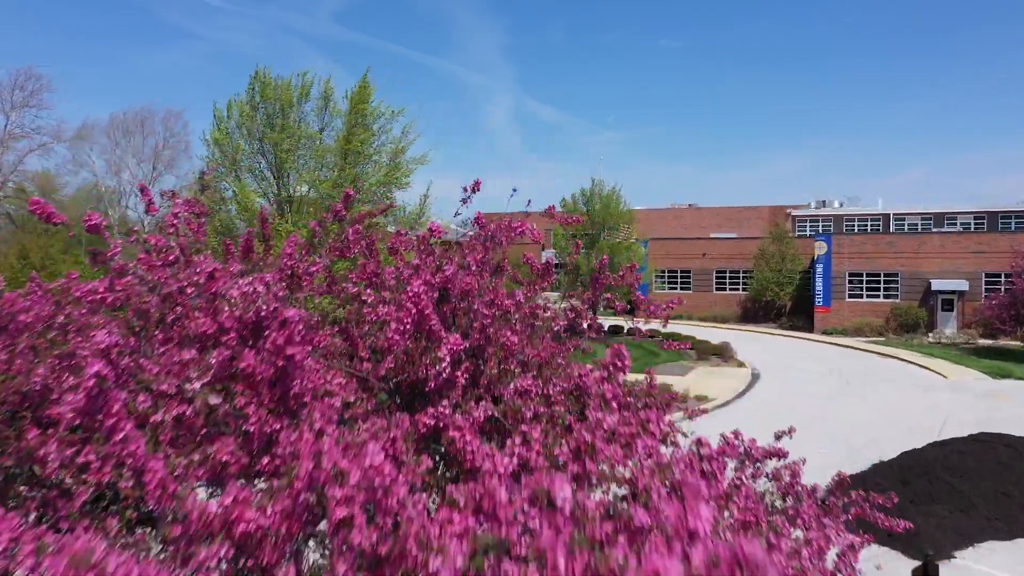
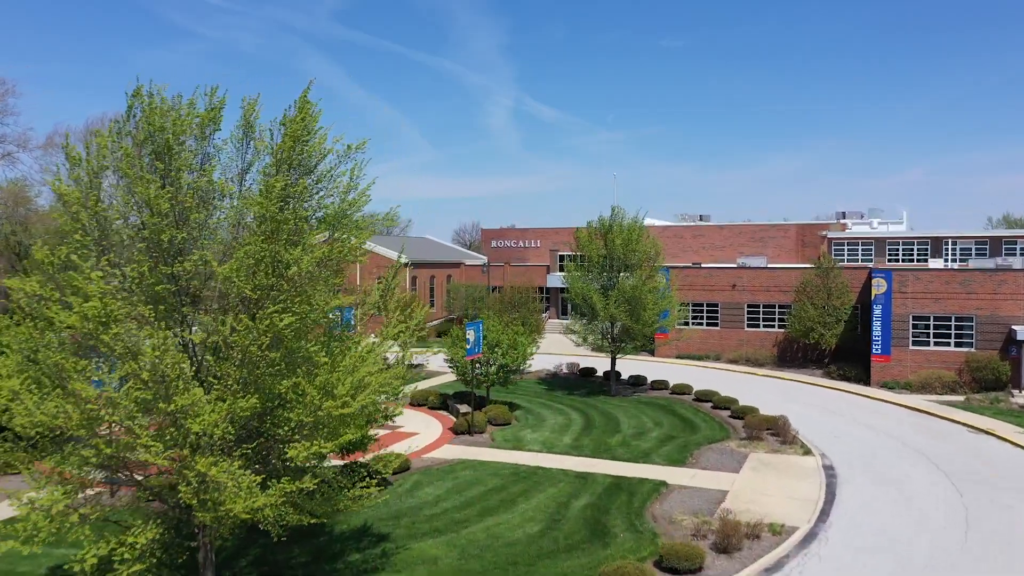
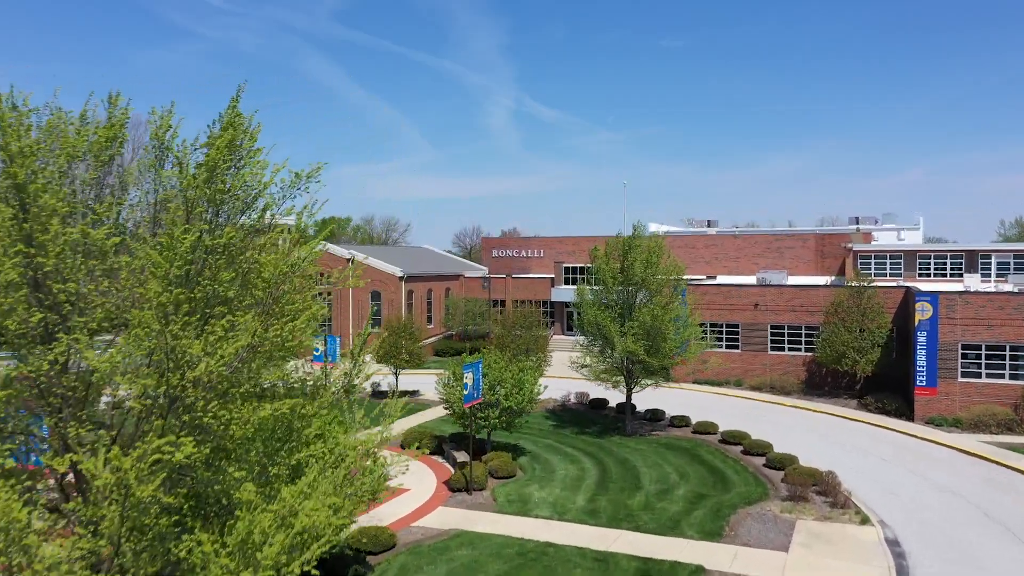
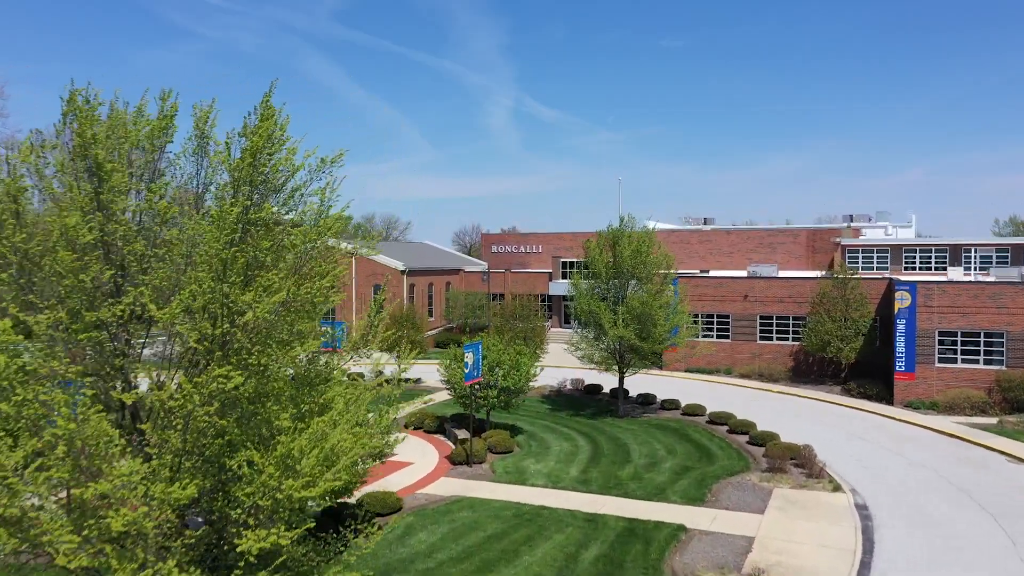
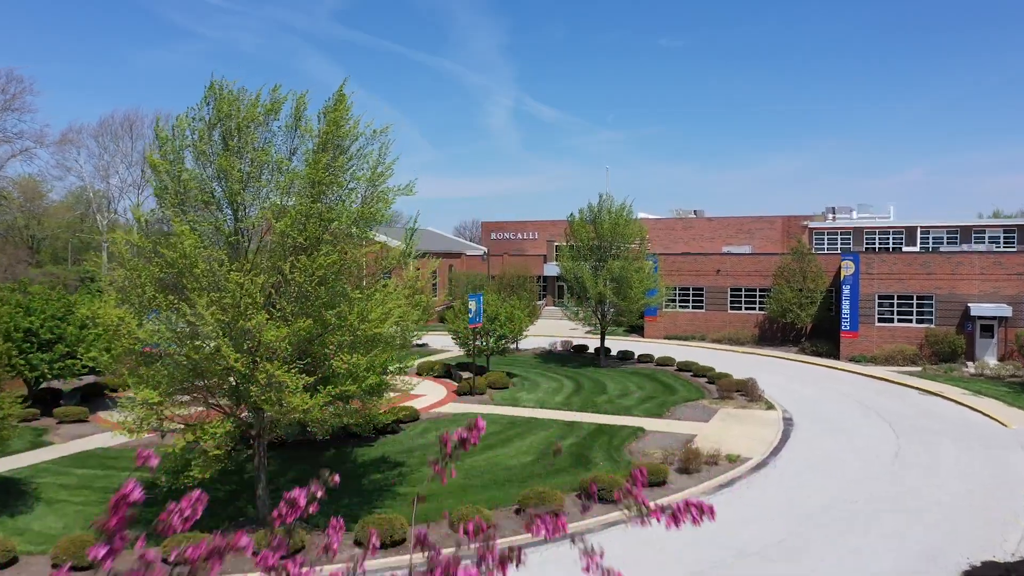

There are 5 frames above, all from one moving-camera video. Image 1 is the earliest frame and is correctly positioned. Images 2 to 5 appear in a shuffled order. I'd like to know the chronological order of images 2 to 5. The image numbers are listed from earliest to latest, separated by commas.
5, 2, 4, 3
